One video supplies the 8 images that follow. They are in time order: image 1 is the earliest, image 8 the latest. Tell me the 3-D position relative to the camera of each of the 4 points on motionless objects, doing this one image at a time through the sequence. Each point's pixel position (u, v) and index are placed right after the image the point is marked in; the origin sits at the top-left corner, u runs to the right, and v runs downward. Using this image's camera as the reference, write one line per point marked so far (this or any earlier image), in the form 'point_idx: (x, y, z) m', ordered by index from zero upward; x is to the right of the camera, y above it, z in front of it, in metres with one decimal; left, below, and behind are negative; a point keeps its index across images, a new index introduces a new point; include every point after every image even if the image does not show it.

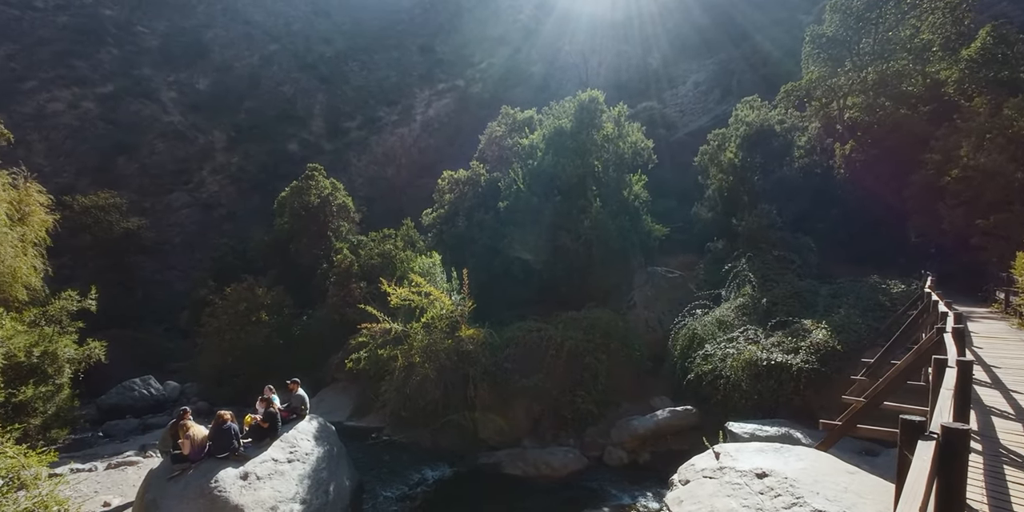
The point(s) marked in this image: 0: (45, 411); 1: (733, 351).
0: (-14.5, -4.8, +14.4) m
1: (+5.3, -2.3, +11.2) m
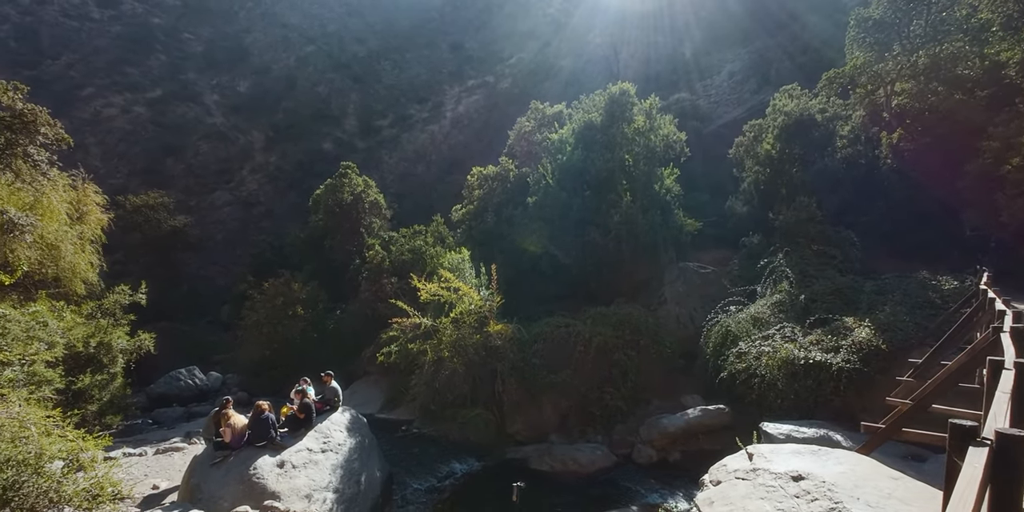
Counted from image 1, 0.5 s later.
0: (-13.6, -4.7, +15.3) m
1: (+6.0, -2.2, +10.8) m
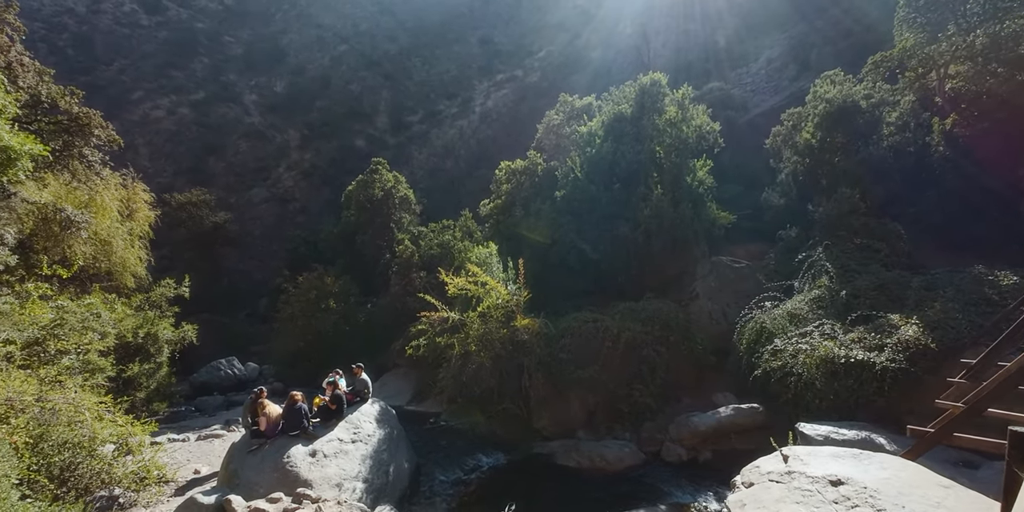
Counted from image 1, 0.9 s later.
0: (-12.7, -4.5, +16.1) m
1: (+6.6, -2.0, +10.4) m
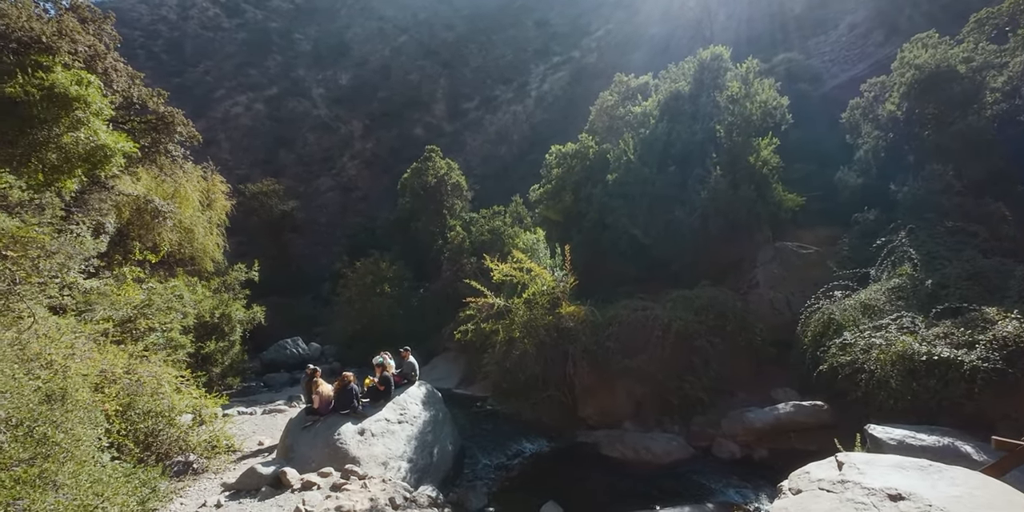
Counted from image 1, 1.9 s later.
0: (-10.9, -4.0, +17.5) m
1: (+7.5, -1.7, +9.4) m
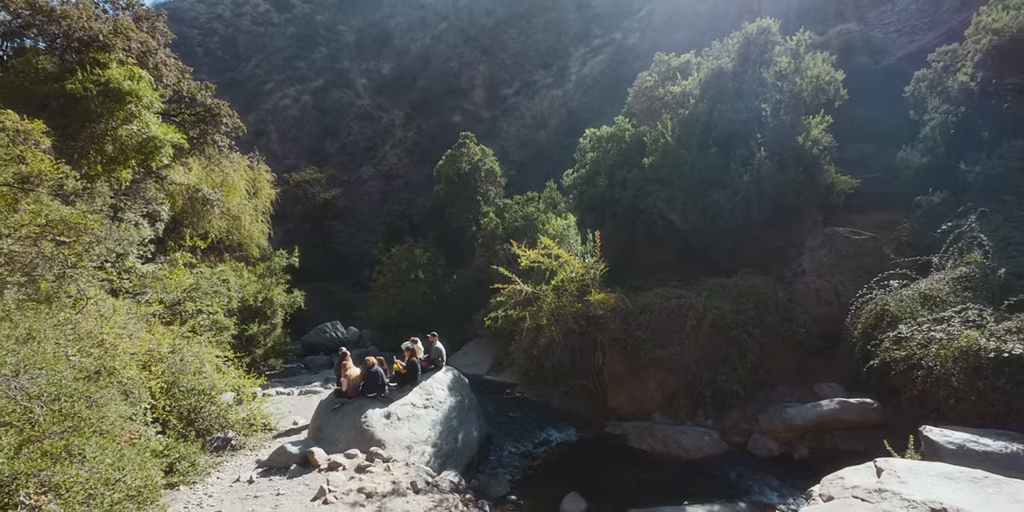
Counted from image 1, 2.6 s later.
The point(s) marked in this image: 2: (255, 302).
0: (-9.7, -3.5, +18.3) m
1: (+8.0, -1.5, +8.6) m
2: (-10.1, -1.8, +18.0) m
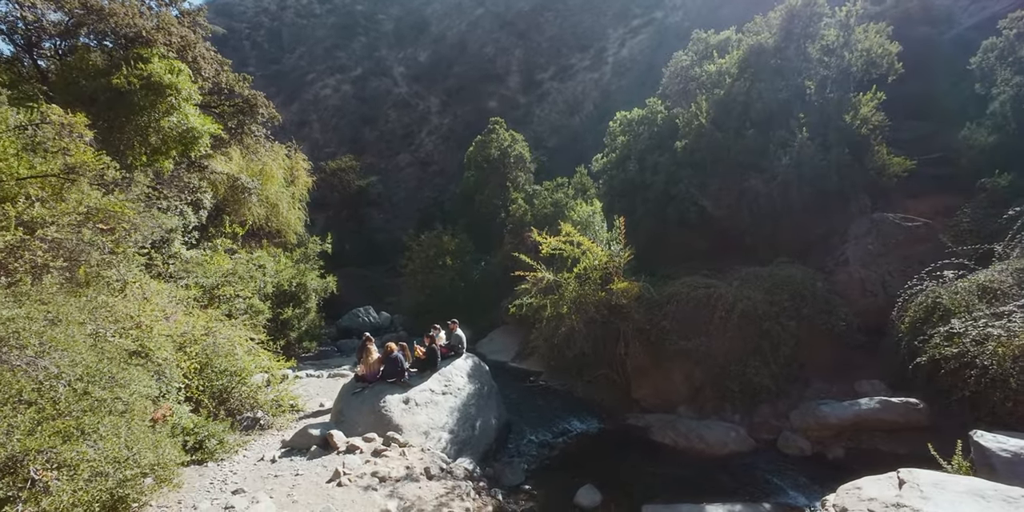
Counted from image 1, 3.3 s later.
0: (-8.6, -2.9, +18.9) m
1: (+8.3, -1.3, +7.8) m
2: (-9.0, -1.3, +18.6) m
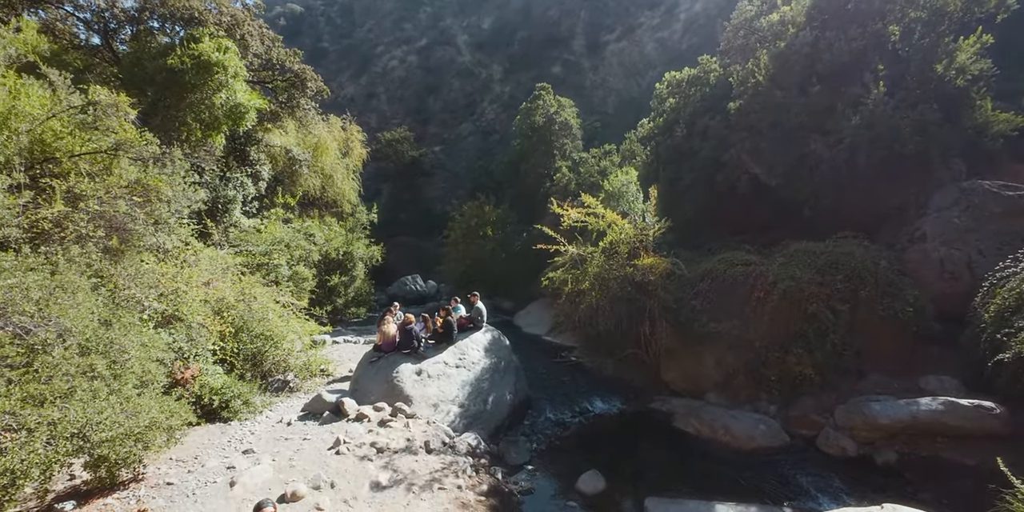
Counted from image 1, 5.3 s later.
0: (-7.1, -1.6, +19.7) m
1: (+8.2, -1.0, +6.3) m
2: (-7.5, 0.0, +19.3) m
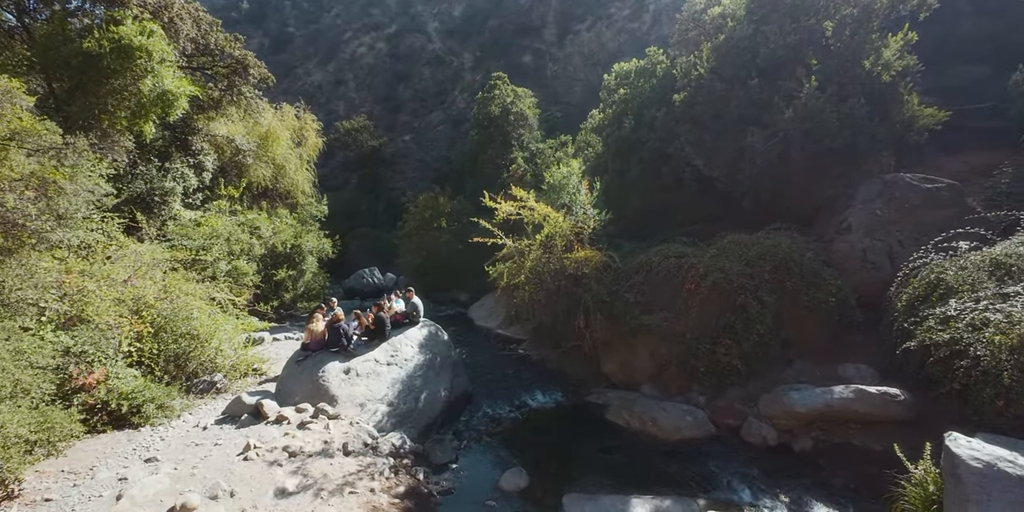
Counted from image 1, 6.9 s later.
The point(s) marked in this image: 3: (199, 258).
0: (-9.0, -1.4, +19.1) m
1: (+7.0, -0.9, +6.6) m
2: (-9.4, +0.3, +18.7) m
3: (-9.7, 0.0, +13.9) m
